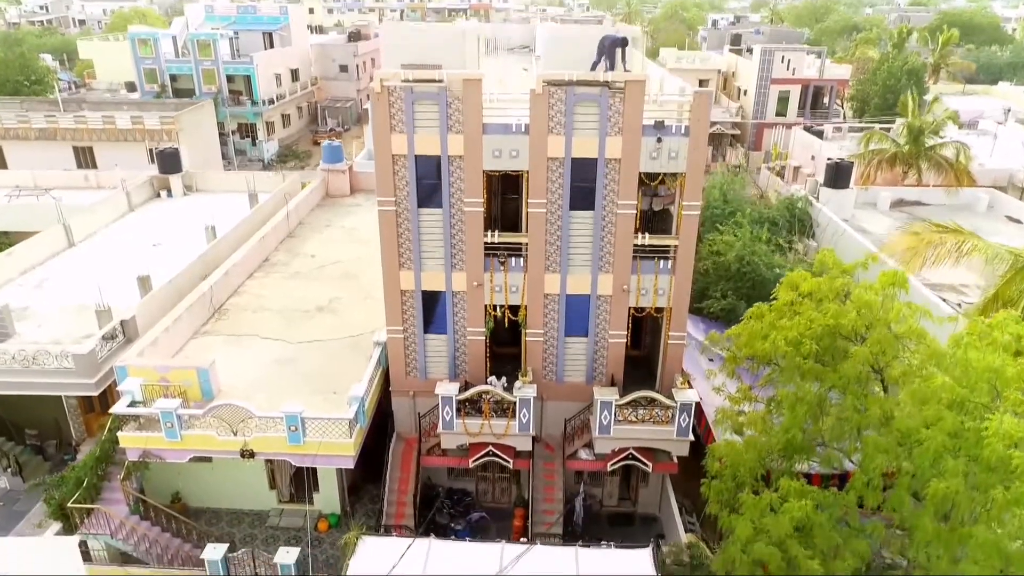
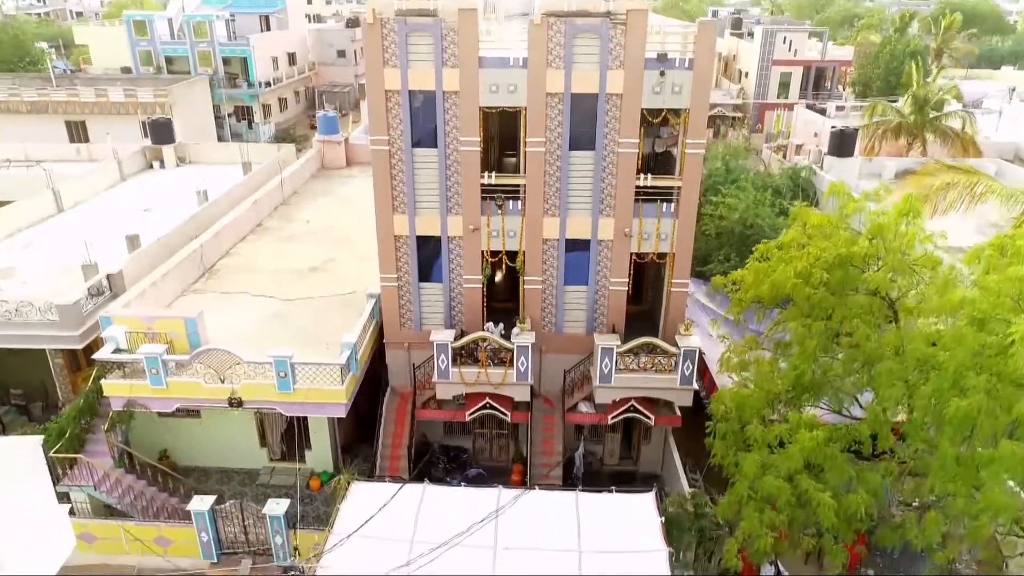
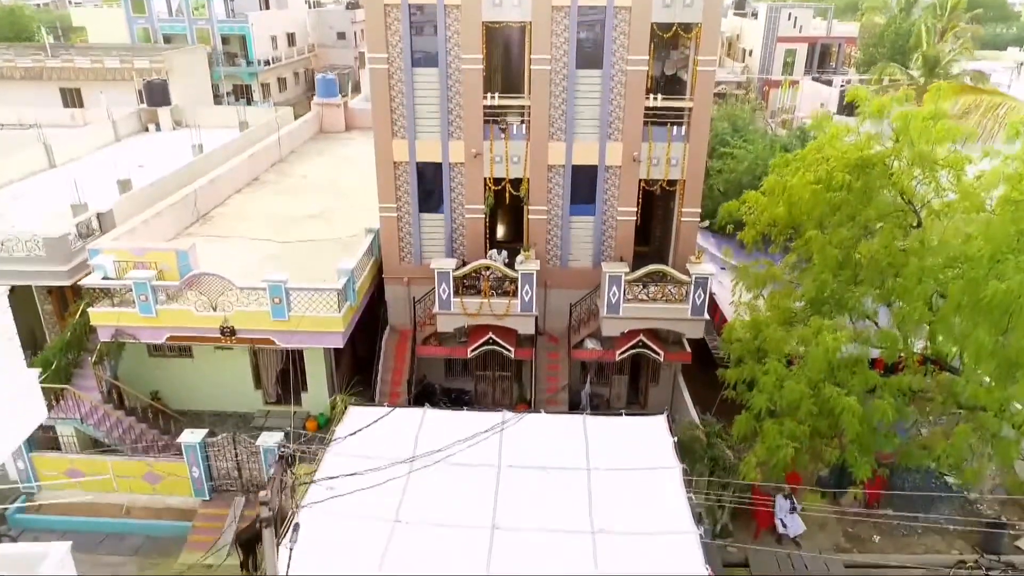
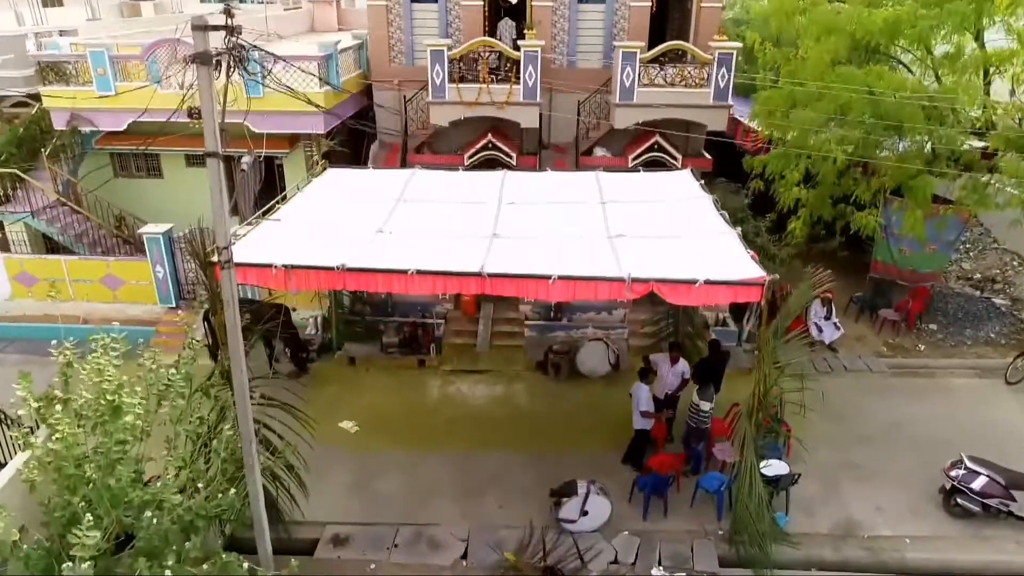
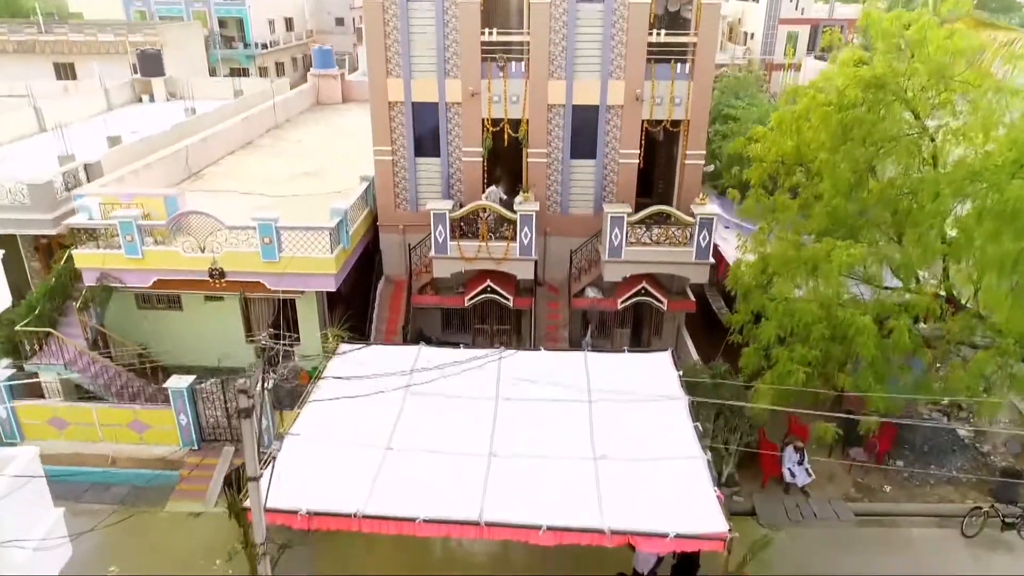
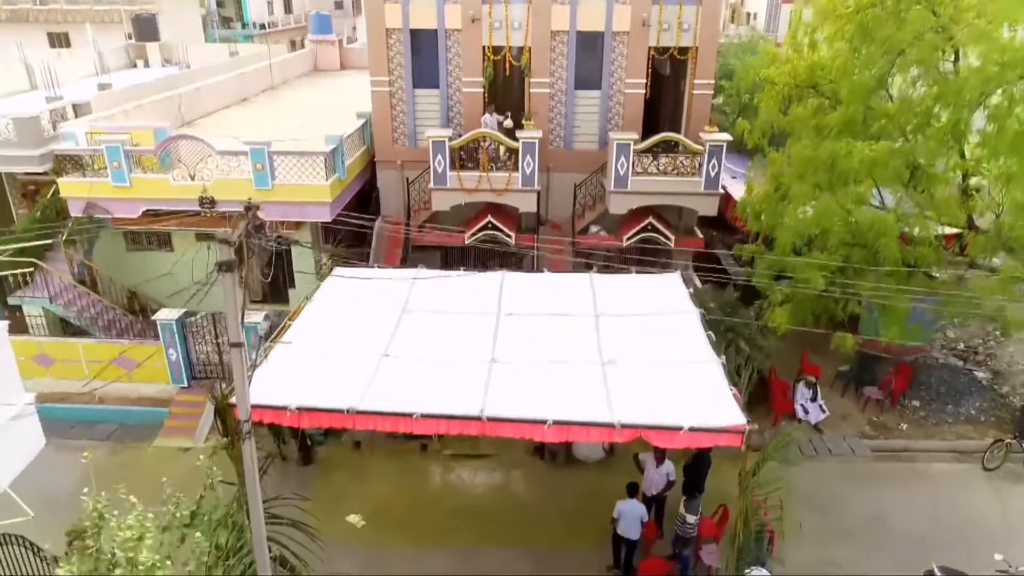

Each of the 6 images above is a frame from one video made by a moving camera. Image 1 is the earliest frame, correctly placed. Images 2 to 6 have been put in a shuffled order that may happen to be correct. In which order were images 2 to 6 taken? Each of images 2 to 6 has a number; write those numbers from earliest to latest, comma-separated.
2, 3, 5, 6, 4
